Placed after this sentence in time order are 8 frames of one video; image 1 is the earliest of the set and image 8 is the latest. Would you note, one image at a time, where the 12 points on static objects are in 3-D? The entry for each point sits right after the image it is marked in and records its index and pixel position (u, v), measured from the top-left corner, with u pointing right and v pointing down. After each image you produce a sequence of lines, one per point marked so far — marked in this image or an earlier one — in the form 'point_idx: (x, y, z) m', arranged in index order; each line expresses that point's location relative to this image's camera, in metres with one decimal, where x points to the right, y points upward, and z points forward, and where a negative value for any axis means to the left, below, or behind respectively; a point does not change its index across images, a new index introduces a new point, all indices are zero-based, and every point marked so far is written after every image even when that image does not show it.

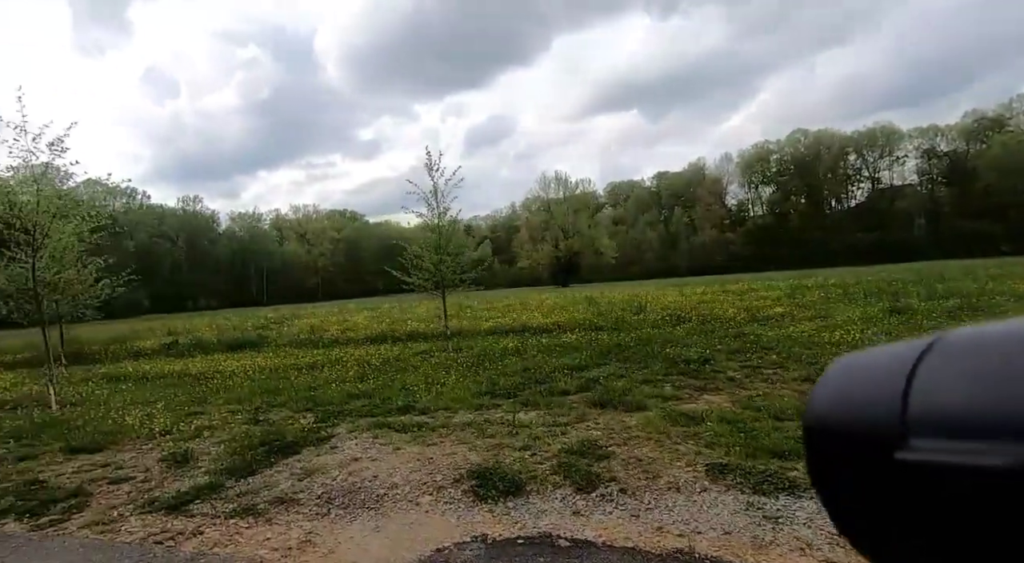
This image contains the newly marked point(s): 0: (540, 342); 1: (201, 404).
0: (+0.6, -1.2, +11.8) m
1: (-5.6, -2.2, +10.3) m
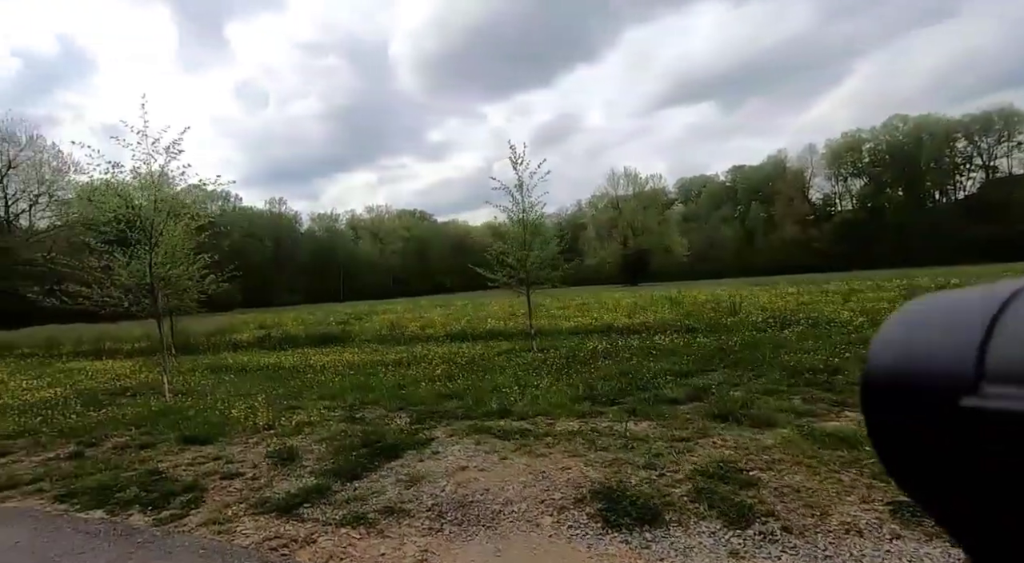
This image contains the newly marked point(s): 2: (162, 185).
0: (+2.4, -1.2, +11.3) m
1: (-3.9, -2.1, +10.5) m
2: (-8.0, +2.2, +13.1) m
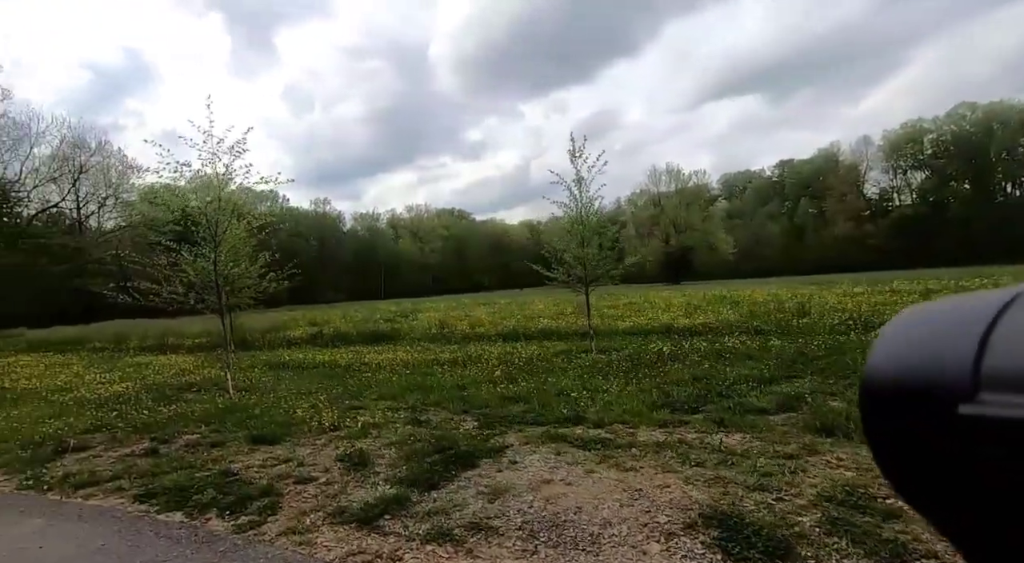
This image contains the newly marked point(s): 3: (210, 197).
0: (+3.6, -1.2, +10.8) m
1: (-2.8, -2.1, +10.5) m
2: (-6.7, +2.3, +13.4) m
3: (-6.9, +2.0, +13.1) m
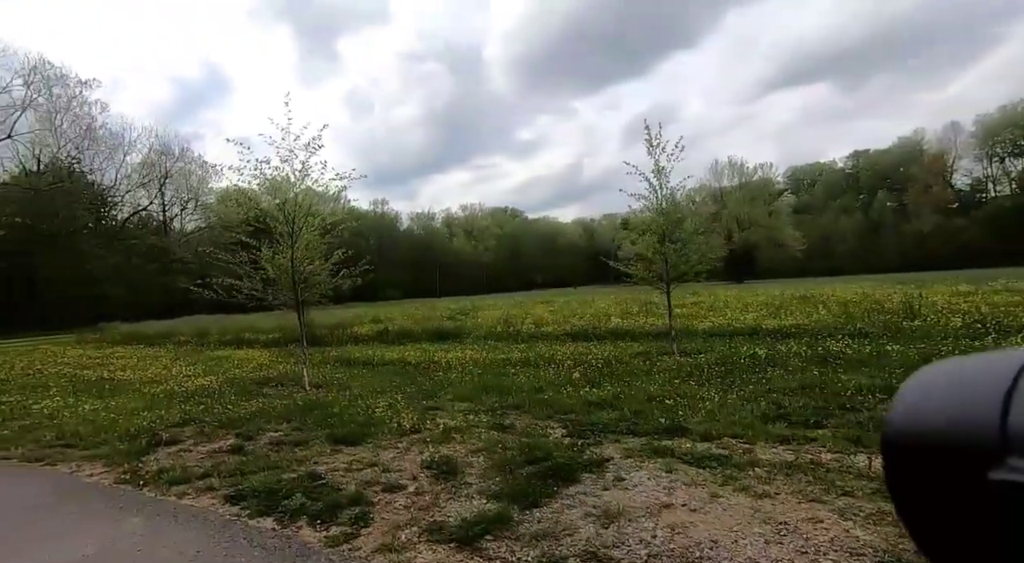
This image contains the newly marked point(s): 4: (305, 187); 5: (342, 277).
0: (+5.0, -1.2, +9.9) m
1: (-1.4, -2.1, +10.3) m
2: (-4.9, +2.3, +13.6) m
3: (-5.2, +2.0, +13.3) m
4: (-4.9, +2.3, +13.5) m
5: (-4.3, +0.1, +14.6) m
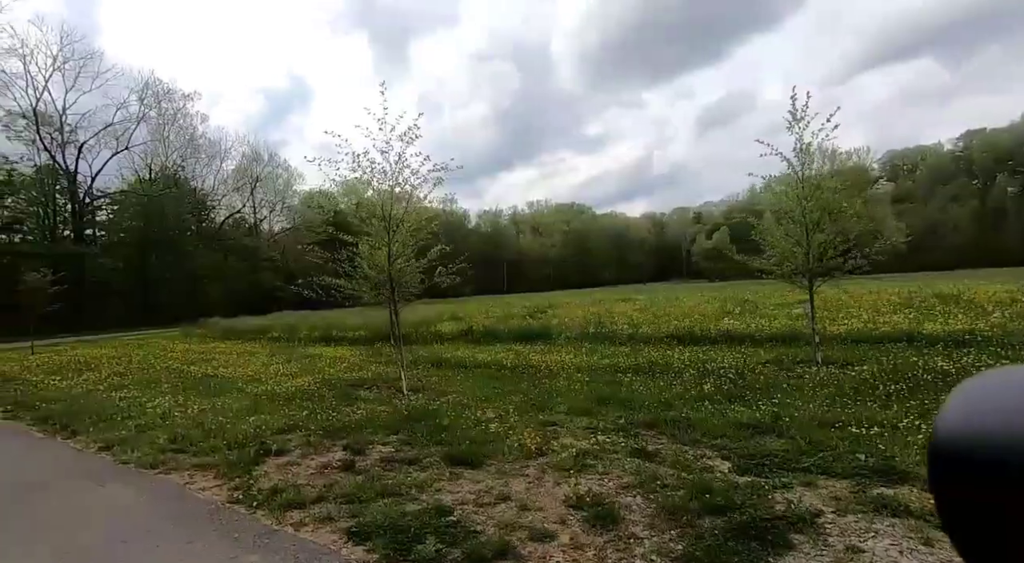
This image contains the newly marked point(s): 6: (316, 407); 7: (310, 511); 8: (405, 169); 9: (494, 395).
0: (+6.8, -1.1, +8.2) m
1: (+0.6, -2.1, +9.4) m
2: (-2.6, +2.3, +13.1) m
3: (-2.8, +2.0, +12.8) m
4: (-2.5, +2.3, +13.0) m
5: (-1.8, +0.1, +14.0) m
6: (-3.9, -2.5, +11.4) m
7: (-2.0, -2.3, +5.7) m
8: (-2.4, +2.5, +12.6) m
9: (-0.3, -2.3, +11.5) m
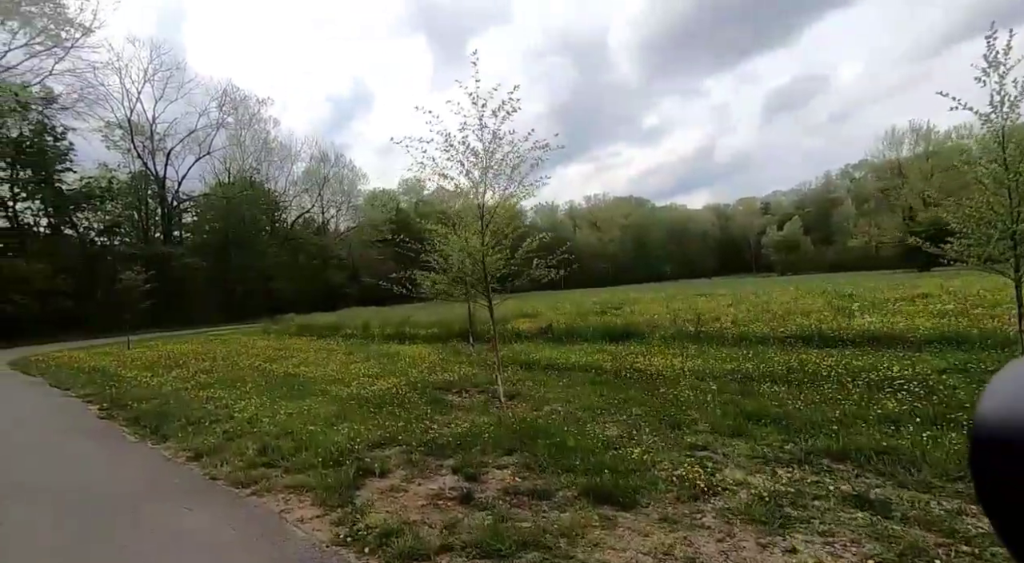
0: (+8.5, -1.0, +6.1) m
1: (+2.4, -2.0, +7.9) m
2: (-0.4, +2.4, +11.9) m
3: (-0.7, +2.1, +11.7) m
4: (-0.3, +2.4, +11.8) m
5: (+0.5, +0.3, +12.7) m
6: (-1.8, -2.4, +10.4) m
7: (-0.6, -2.3, +4.5) m
8: (-0.3, +2.6, +11.4) m
9: (+1.7, -2.2, +10.1) m
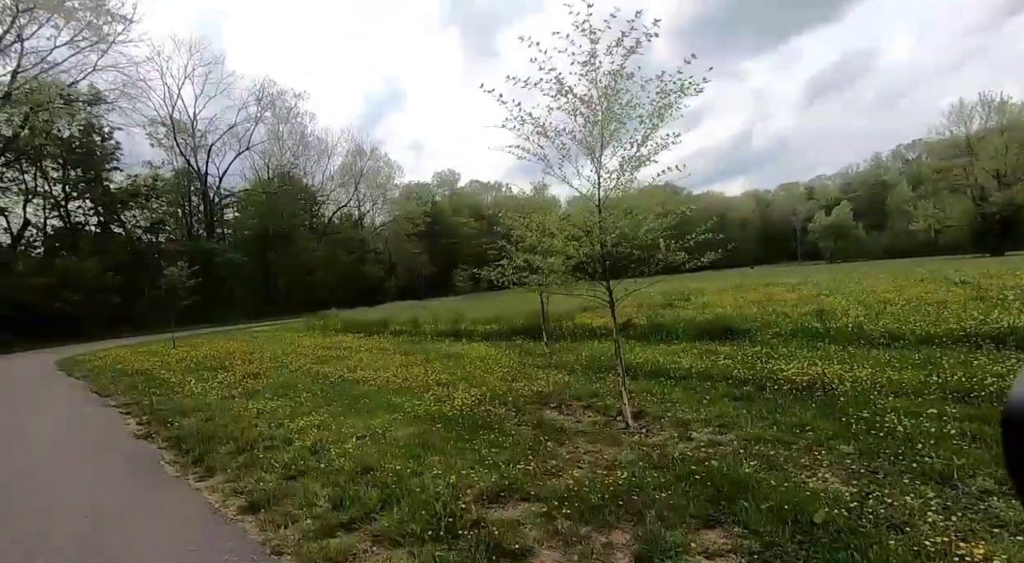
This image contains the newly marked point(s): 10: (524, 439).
0: (+10.1, -0.8, +3.1) m
1: (+4.2, -1.9, +5.3) m
2: (+1.6, +2.6, +9.3) m
3: (+1.3, +2.3, +9.1) m
4: (+1.6, +2.5, +9.2) m
5: (+2.6, +0.5, +10.1) m
6: (+0.1, -2.3, +8.0) m
7: (+1.0, -2.2, +2.1) m
8: (+1.7, +2.8, +8.8) m
9: (+3.6, -2.0, +7.5) m
10: (+0.1, -2.3, +8.4) m
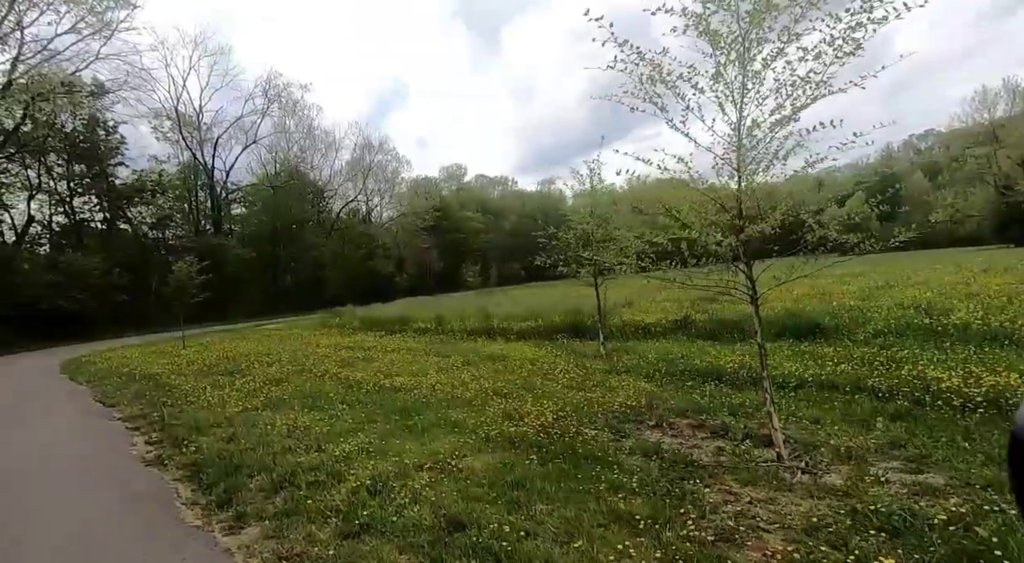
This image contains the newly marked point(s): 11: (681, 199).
0: (+11.5, -0.7, +1.0) m
1: (+5.5, -1.8, +3.2) m
2: (+2.9, +2.7, +7.2) m
3: (+2.6, +2.4, +7.1) m
4: (+3.0, +2.7, +7.1) m
5: (+4.0, +0.6, +8.1) m
6: (+1.5, -2.2, +6.0) m
7: (+2.3, -2.1, +0.1) m
8: (+3.0, +2.9, +6.8) m
9: (+5.0, -1.9, +5.4) m
10: (+1.5, -2.2, +6.4) m
11: (+2.3, +0.7, +8.0) m
